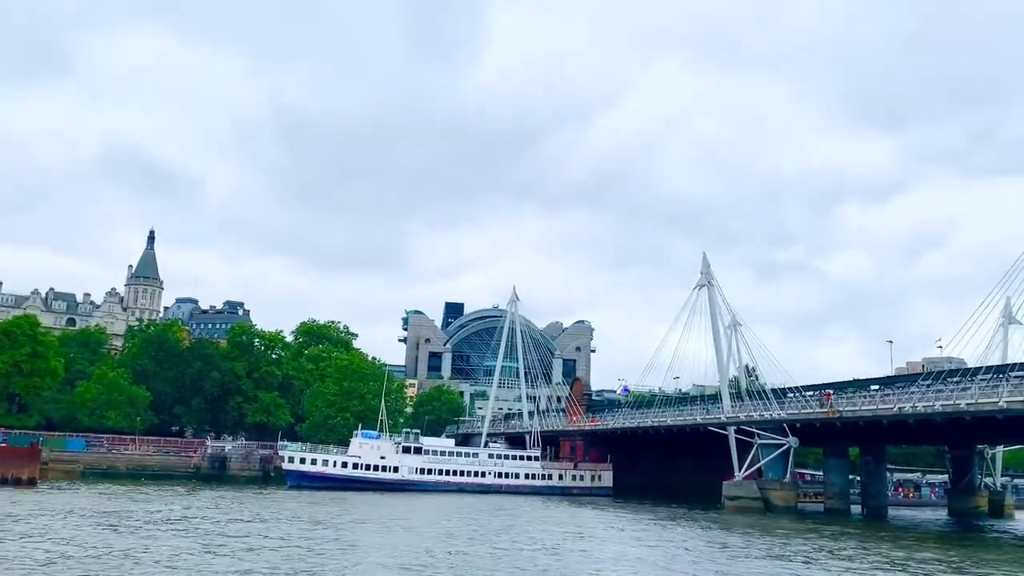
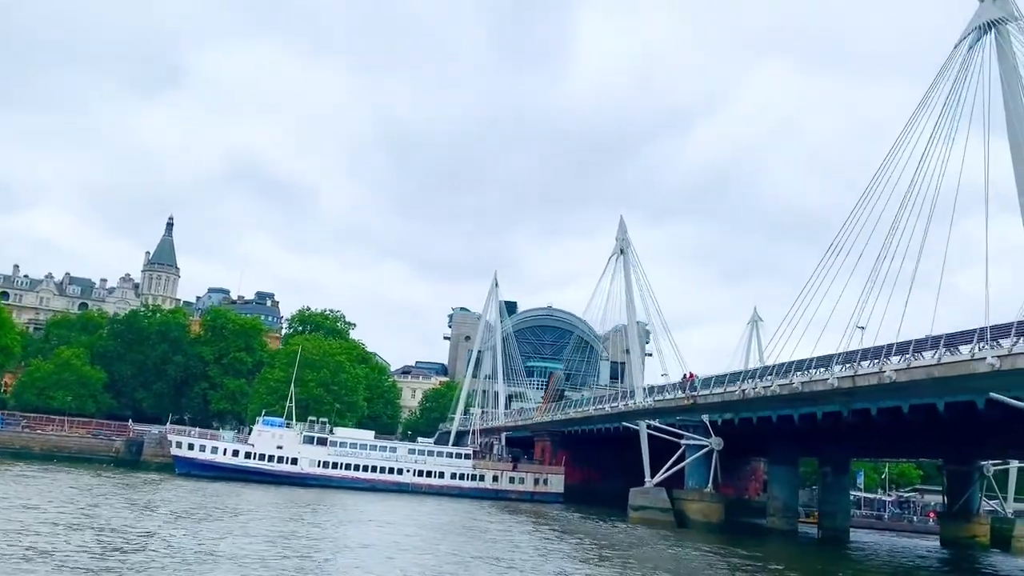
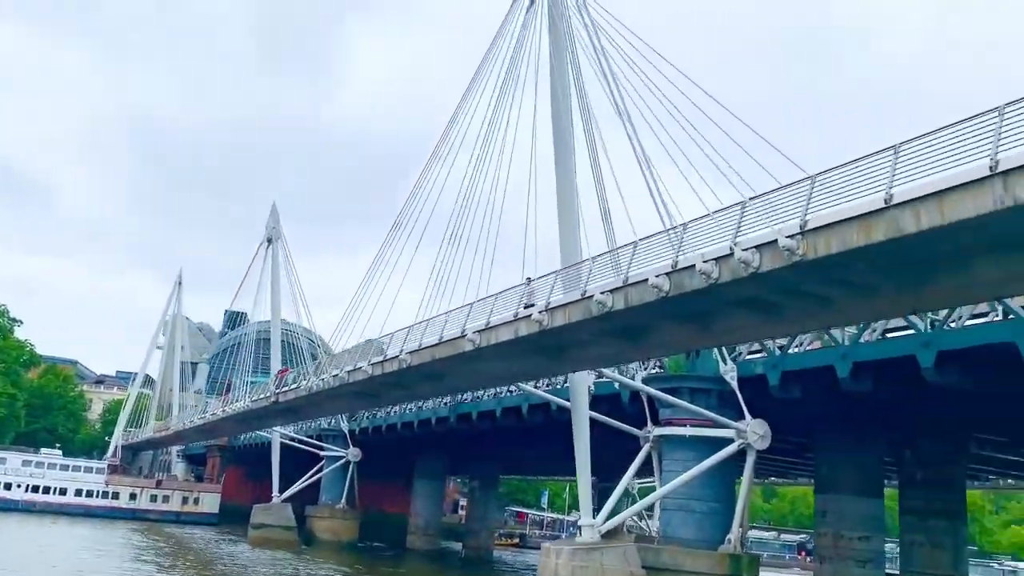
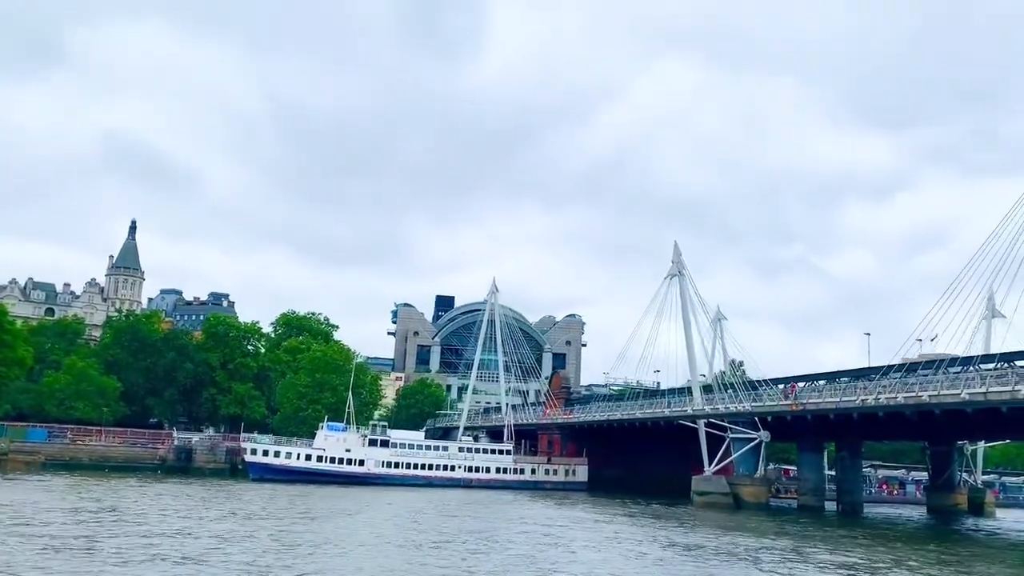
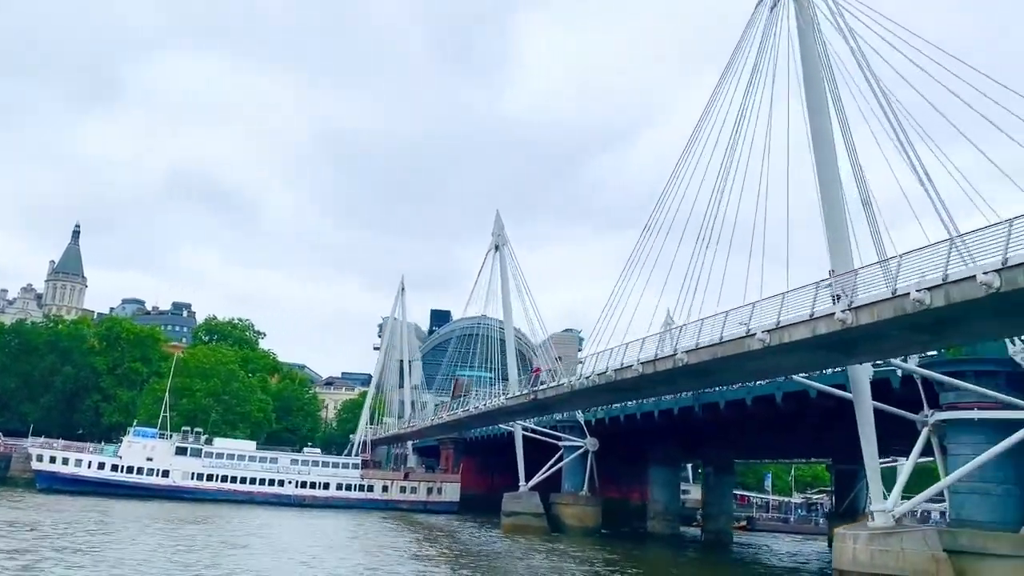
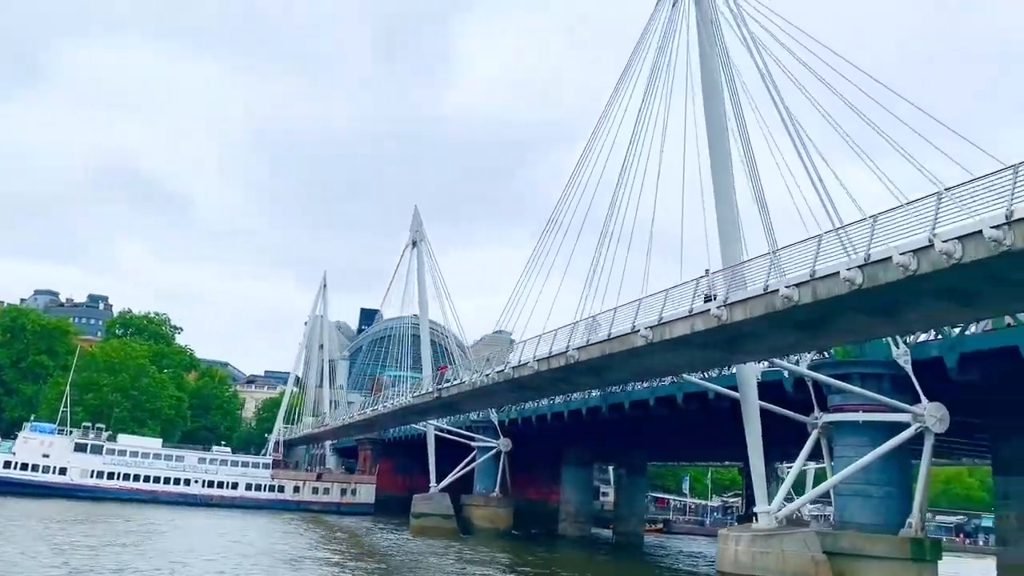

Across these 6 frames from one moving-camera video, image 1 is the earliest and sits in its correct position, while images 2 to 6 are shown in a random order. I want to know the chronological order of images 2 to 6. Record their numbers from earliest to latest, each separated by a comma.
4, 2, 5, 6, 3
